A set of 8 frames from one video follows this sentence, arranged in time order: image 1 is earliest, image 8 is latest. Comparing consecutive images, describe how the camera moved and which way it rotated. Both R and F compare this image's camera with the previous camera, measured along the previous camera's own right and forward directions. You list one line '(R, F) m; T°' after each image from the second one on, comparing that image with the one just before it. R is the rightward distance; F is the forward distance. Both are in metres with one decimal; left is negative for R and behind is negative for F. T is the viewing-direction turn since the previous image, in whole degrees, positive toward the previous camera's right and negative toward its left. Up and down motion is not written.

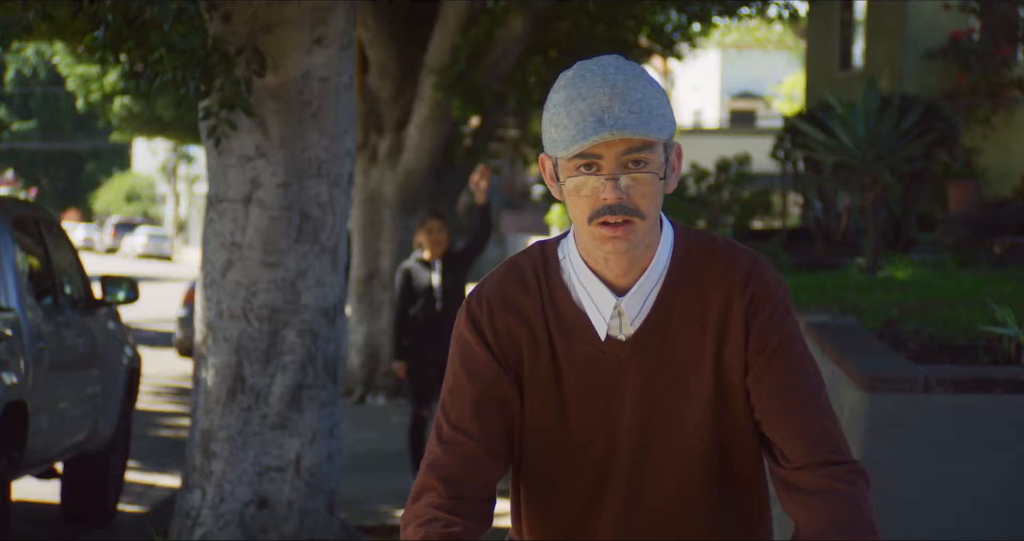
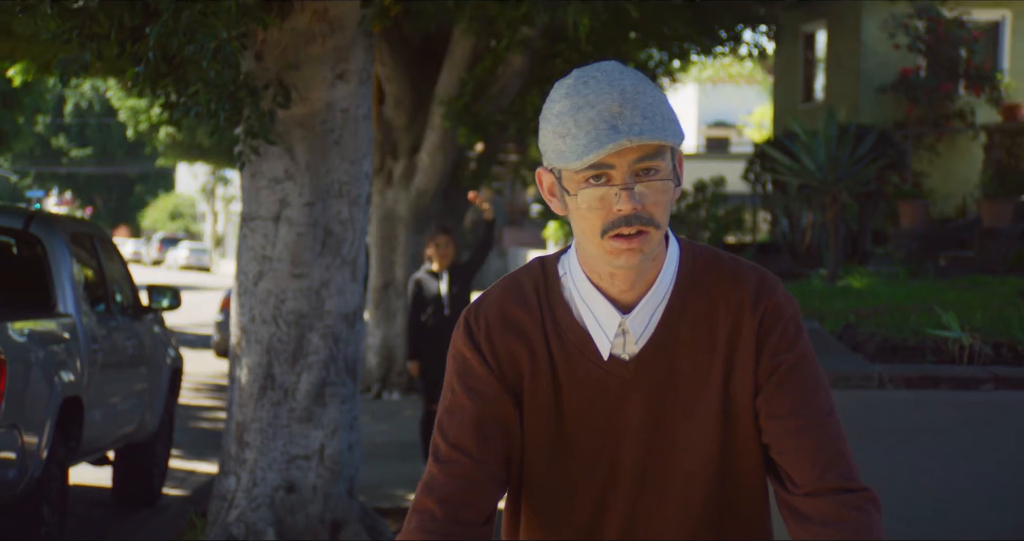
(0.0, -0.7) m; 0°
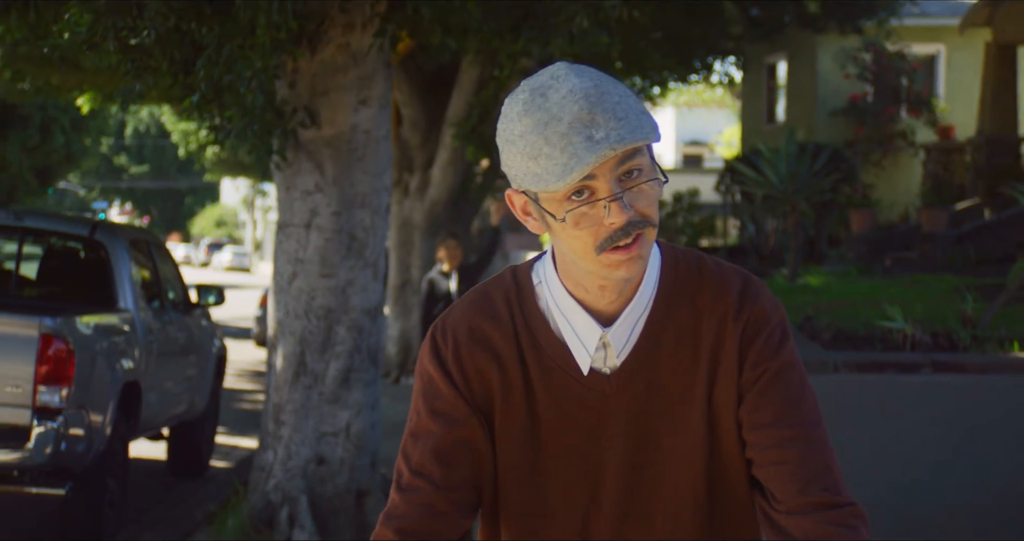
(+0.1, -1.0) m; -1°
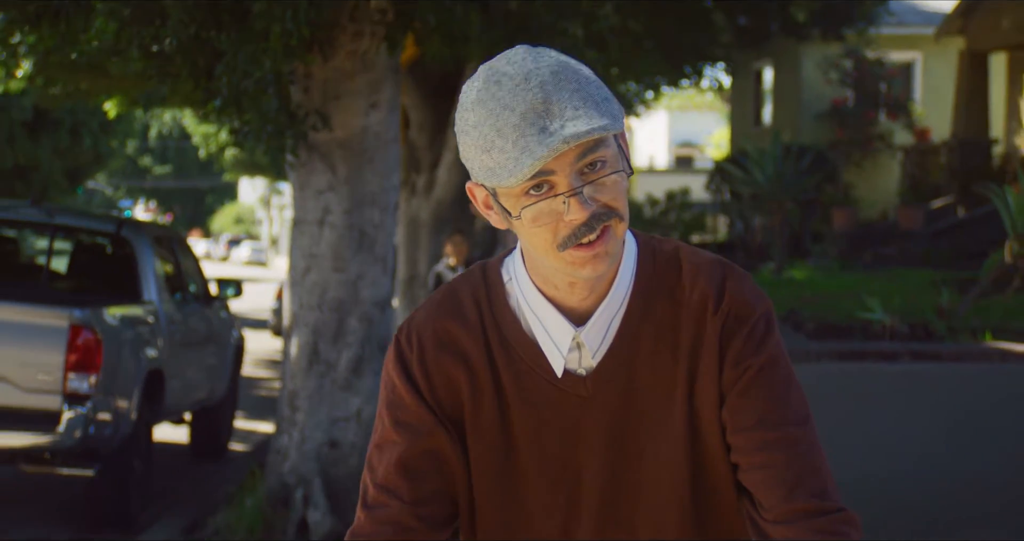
(0.0, -0.4) m; 0°
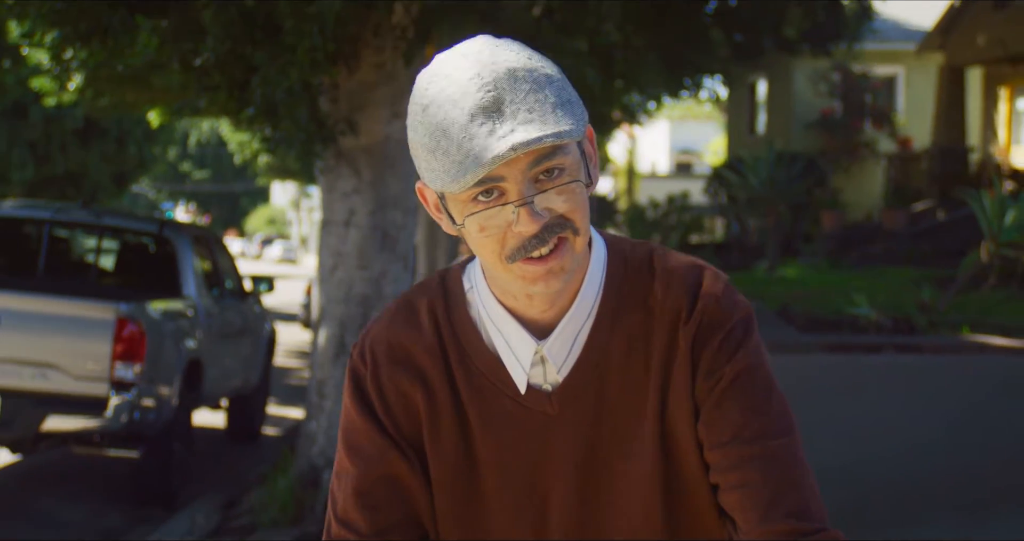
(0.0, -0.6) m; -1°
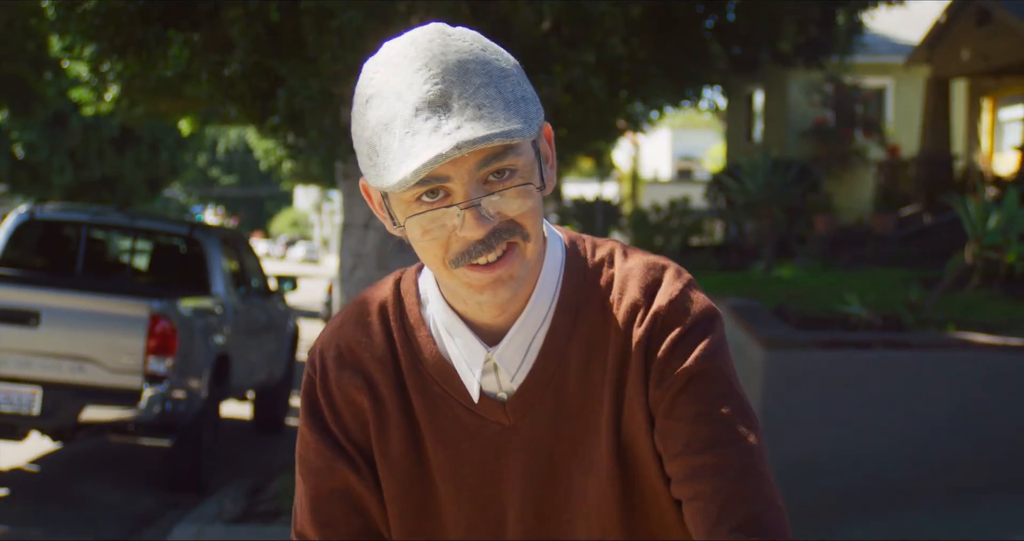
(0.0, -0.5) m; 0°
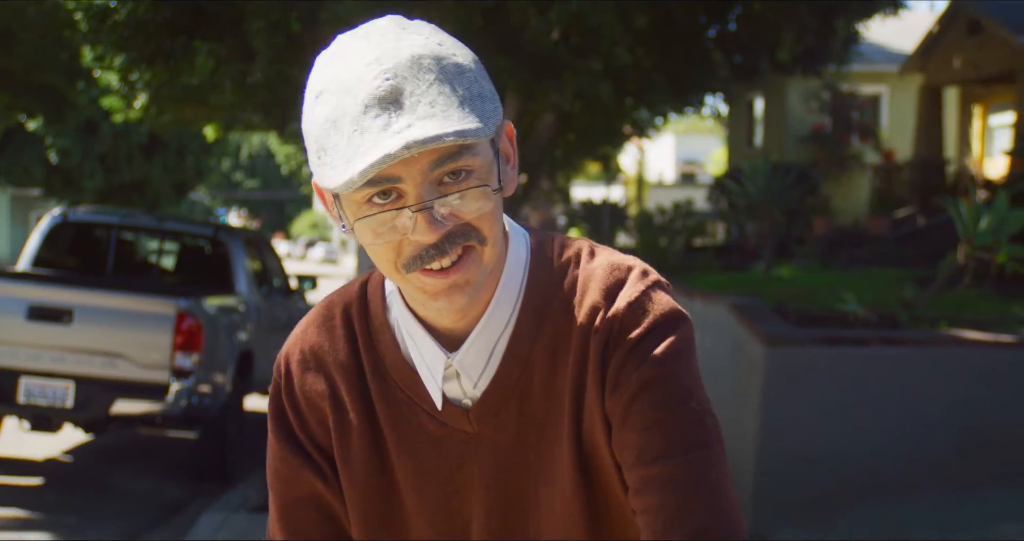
(0.0, -0.4) m; -1°
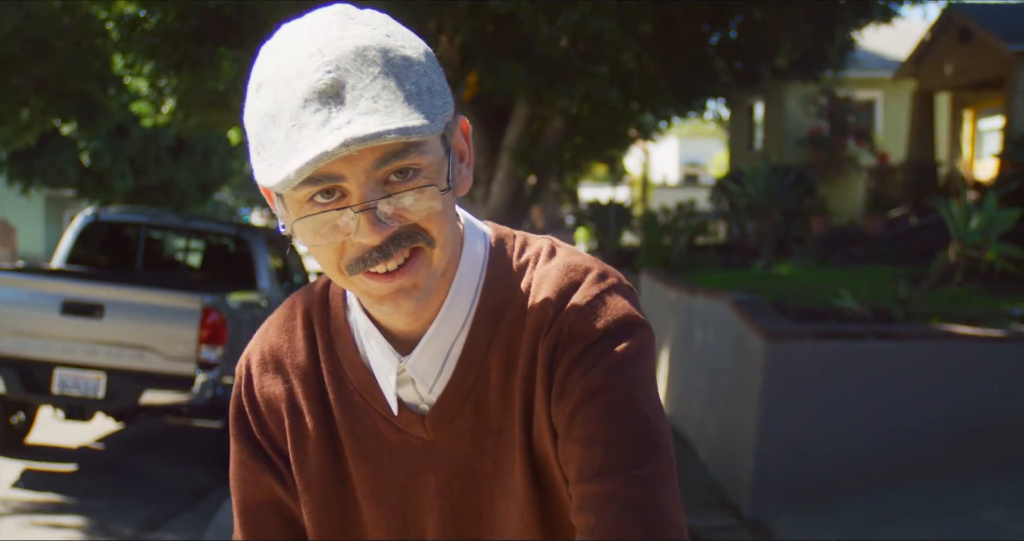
(0.0, -0.4) m; -1°
